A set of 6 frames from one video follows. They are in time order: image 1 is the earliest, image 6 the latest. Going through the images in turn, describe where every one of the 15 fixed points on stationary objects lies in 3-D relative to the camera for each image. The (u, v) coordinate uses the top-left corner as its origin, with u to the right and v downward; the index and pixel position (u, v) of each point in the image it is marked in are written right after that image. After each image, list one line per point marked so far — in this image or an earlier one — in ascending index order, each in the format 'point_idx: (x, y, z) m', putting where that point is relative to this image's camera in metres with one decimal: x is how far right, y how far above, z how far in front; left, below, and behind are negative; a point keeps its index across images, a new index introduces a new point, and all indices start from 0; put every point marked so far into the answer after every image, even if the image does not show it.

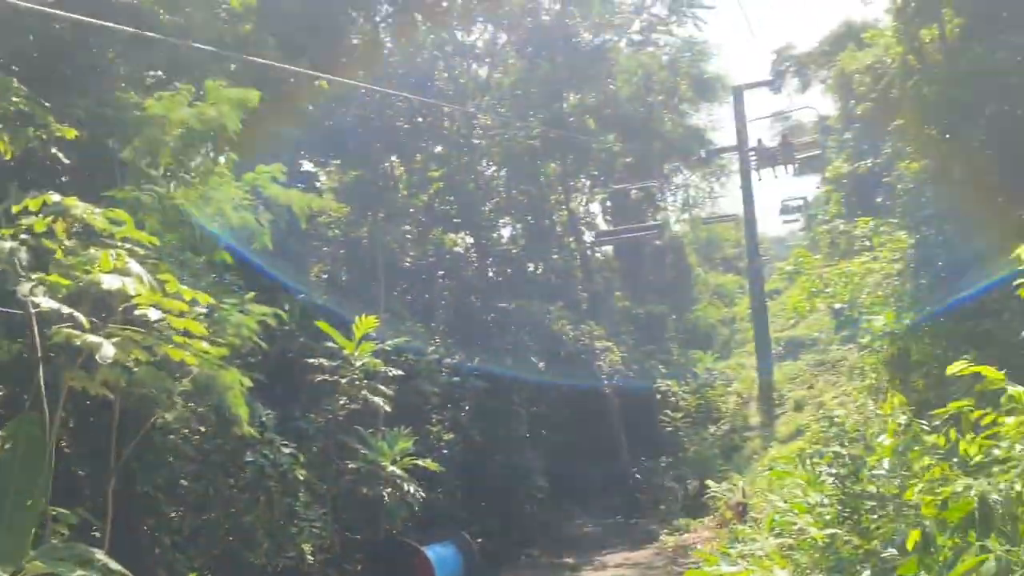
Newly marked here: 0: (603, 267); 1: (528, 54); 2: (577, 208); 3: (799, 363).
0: (+1.9, +0.4, +17.3) m
1: (+0.3, +3.8, +14.2) m
2: (+1.3, +1.6, +16.8) m
3: (+5.9, -1.5, +17.6) m
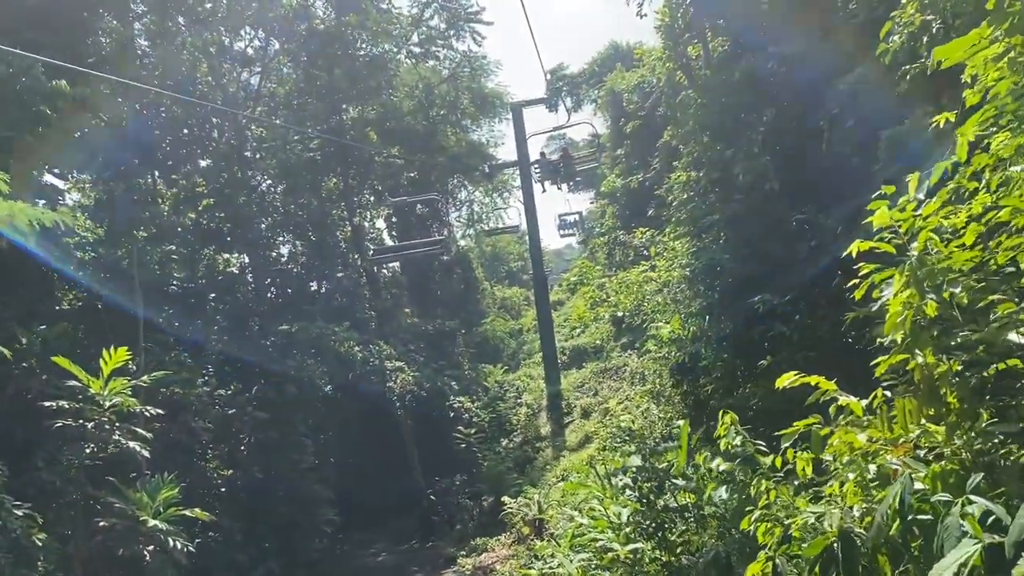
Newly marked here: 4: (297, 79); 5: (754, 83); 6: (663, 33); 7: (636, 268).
0: (-2.4, +0.1, +16.8) m
1: (-3.3, +3.5, +13.4) m
2: (-2.9, +1.2, +16.2) m
3: (+1.5, -1.7, +18.1) m
4: (-3.4, +3.3, +13.6) m
5: (+1.8, +1.5, +6.5) m
6: (+1.8, +2.9, +9.9) m
7: (+2.0, +0.3, +13.8) m
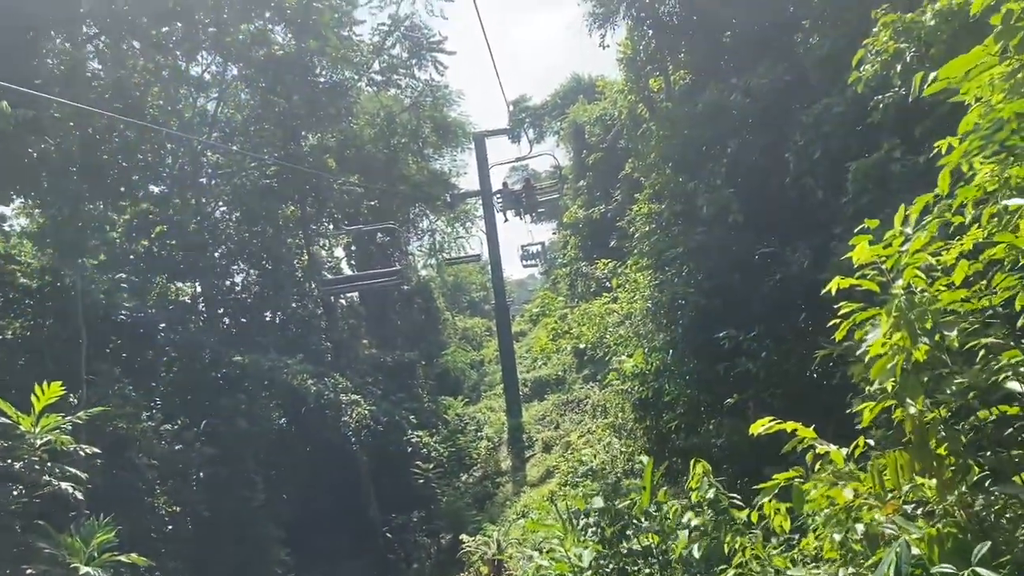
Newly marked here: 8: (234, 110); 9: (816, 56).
0: (-3.1, -0.5, +16.5) m
1: (-3.8, +3.0, +13.2) m
2: (-3.6, +0.7, +15.9) m
3: (+0.7, -2.4, +17.9) m
4: (-4.0, +2.8, +13.3) m
5: (+1.5, +1.3, +6.4) m
6: (+1.3, +2.6, +9.9) m
7: (+1.4, -0.2, +13.7) m
8: (-4.3, +2.7, +13.3) m
9: (+2.0, +1.5, +5.5) m
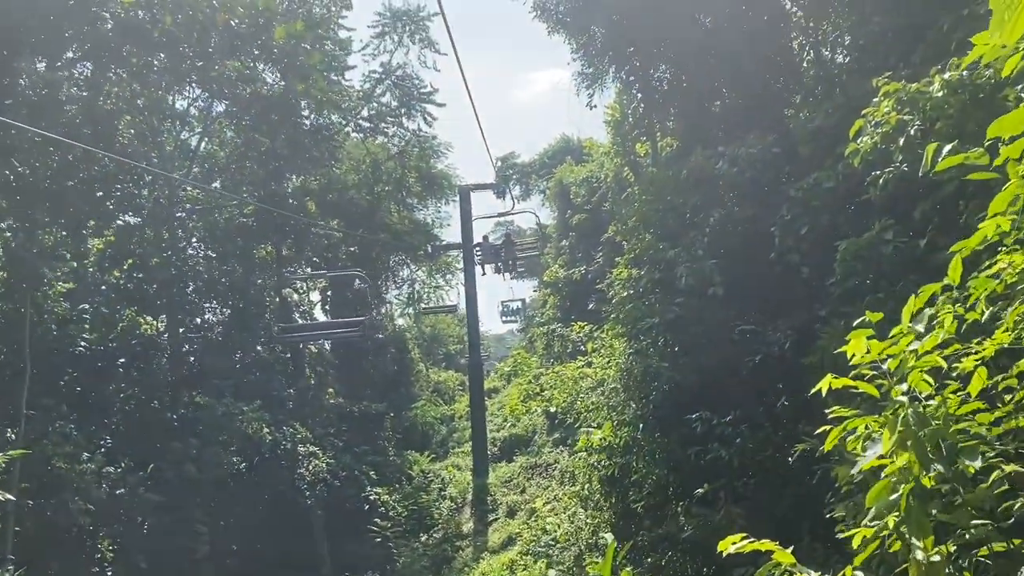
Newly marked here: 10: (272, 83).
0: (-3.6, -1.4, +16.0) m
1: (-4.0, +2.4, +13.0) m
2: (-4.0, -0.1, +15.5) m
3: (0.0, -3.6, +17.4) m
4: (-4.2, +2.2, +13.1) m
5: (+1.4, +0.8, +6.2) m
6: (+1.2, +1.8, +9.7) m
7: (+1.0, -1.2, +13.4) m
8: (-4.5, +2.1, +13.1) m
9: (+1.8, +1.0, +5.3) m
10: (-3.6, +3.1, +13.0) m
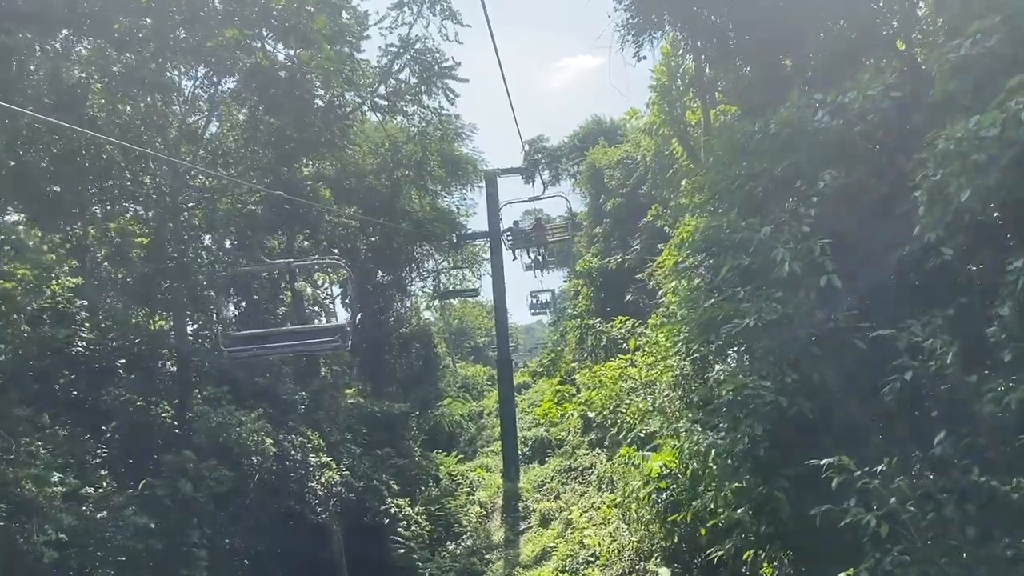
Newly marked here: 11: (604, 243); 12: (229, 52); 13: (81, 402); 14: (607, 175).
0: (-3.1, -1.2, +14.9) m
1: (-3.6, +2.5, +11.9) m
2: (-3.5, 0.0, +14.4) m
3: (+0.6, -3.4, +16.2) m
4: (-3.8, +2.3, +12.0) m
5: (+1.6, +0.8, +4.9) m
6: (+1.5, +1.9, +8.5) m
7: (+1.4, -1.0, +12.1) m
8: (-4.1, +2.2, +12.0) m
9: (+2.0, +1.1, +4.1) m
10: (-3.2, +3.2, +11.9) m
11: (+1.9, +0.9, +17.8) m
12: (-3.7, +3.1, +11.2) m
13: (-4.6, -1.2, +9.1) m
14: (+2.0, +2.4, +18.1) m
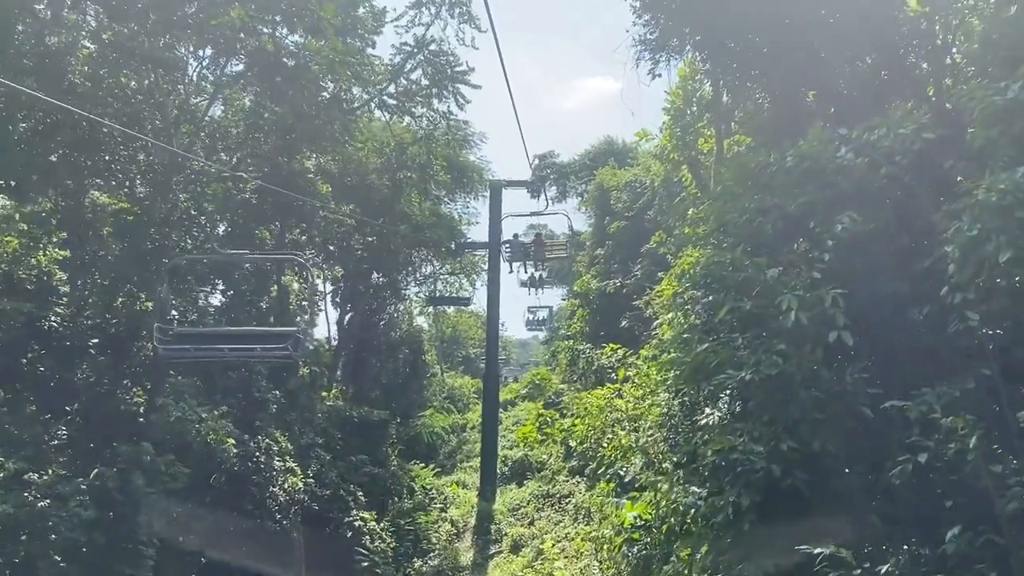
0: (-3.3, -1.2, +14.5) m
1: (-3.5, +2.6, +11.5) m
2: (-3.6, +0.1, +14.0) m
3: (+0.2, -3.7, +15.7) m
4: (-3.7, +2.4, +11.6) m
5: (+1.5, +0.6, +4.5) m
6: (+1.5, +1.6, +8.1) m
7: (+1.2, -1.4, +11.7) m
8: (-4.0, +2.4, +11.6) m
9: (+2.0, +0.8, +3.7) m
10: (-3.0, +3.3, +11.5) m
11: (+1.9, +0.5, +17.4) m
12: (-3.5, +3.2, +10.9) m
13: (-4.8, -0.9, +8.7) m
14: (+2.1, +1.9, +17.7) m
